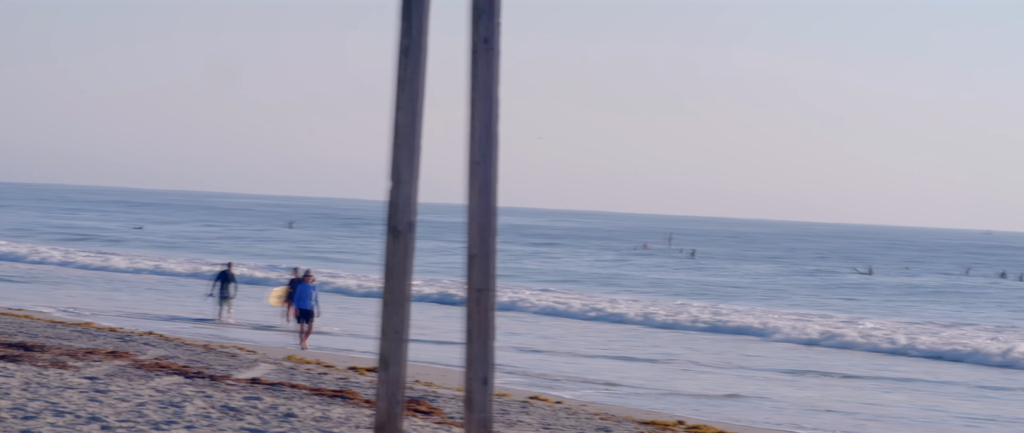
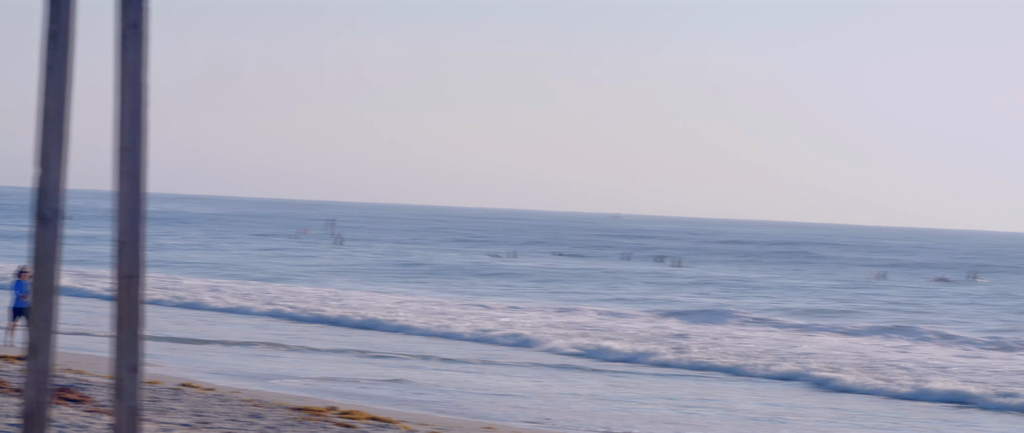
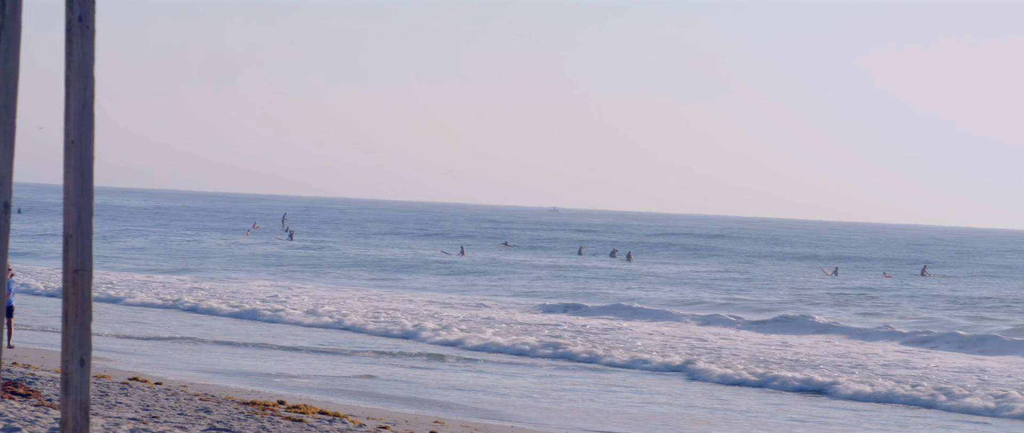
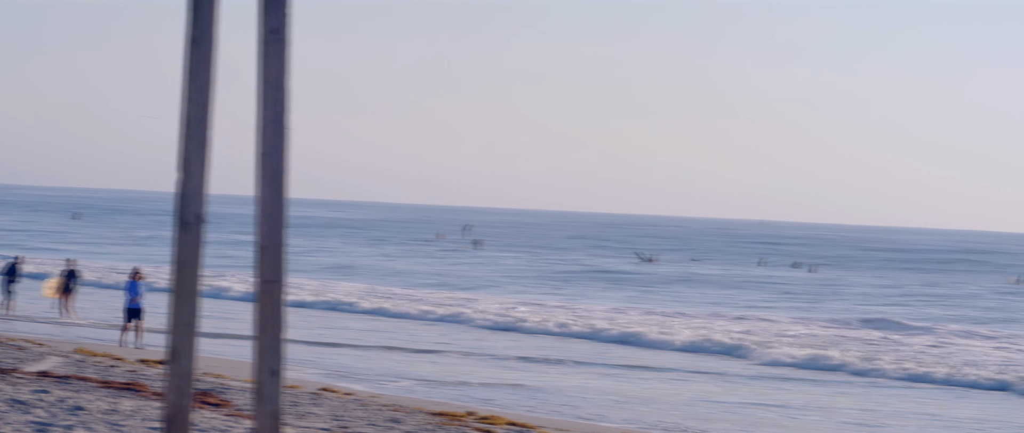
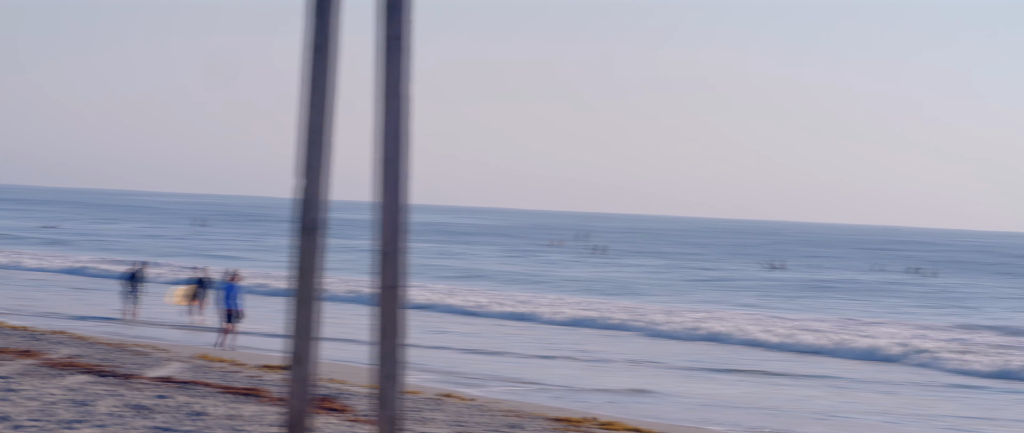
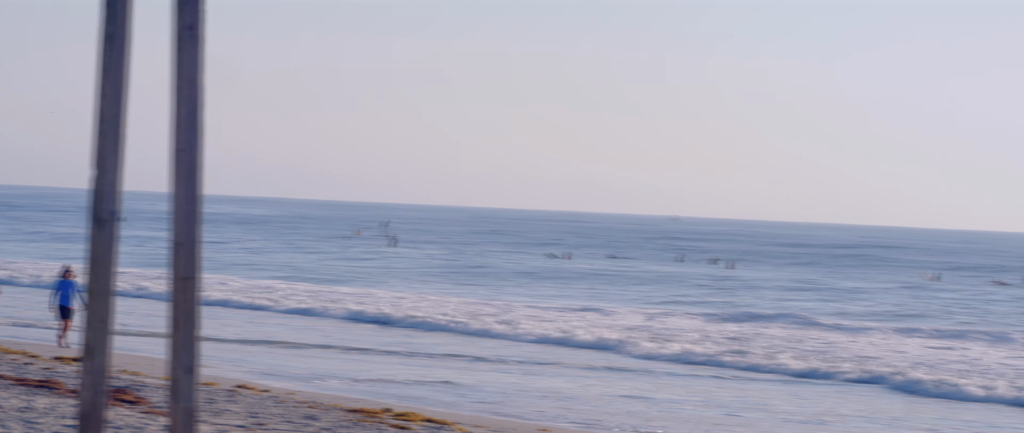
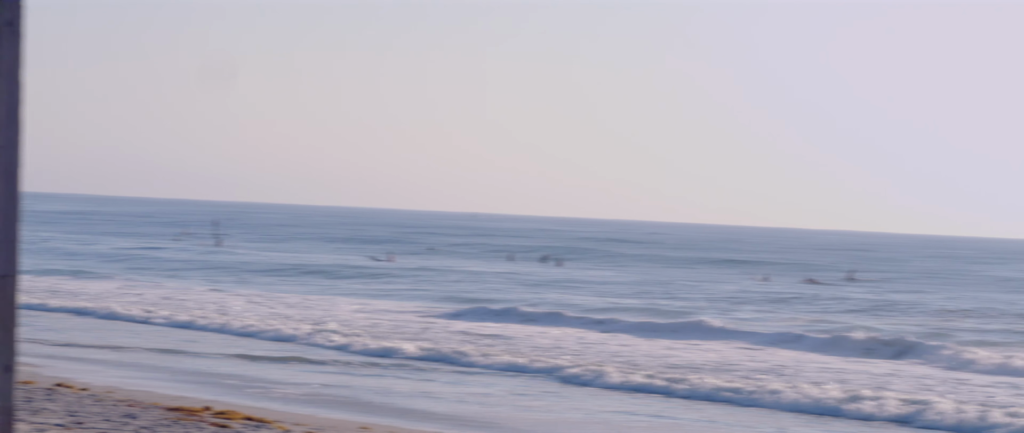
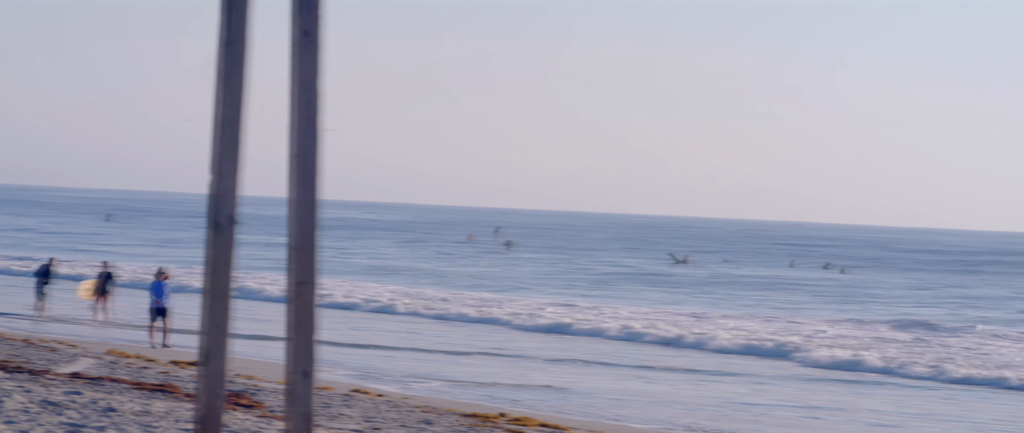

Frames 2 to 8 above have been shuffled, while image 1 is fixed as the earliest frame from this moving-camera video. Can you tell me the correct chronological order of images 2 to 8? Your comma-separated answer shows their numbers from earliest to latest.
5, 8, 4, 6, 2, 3, 7
